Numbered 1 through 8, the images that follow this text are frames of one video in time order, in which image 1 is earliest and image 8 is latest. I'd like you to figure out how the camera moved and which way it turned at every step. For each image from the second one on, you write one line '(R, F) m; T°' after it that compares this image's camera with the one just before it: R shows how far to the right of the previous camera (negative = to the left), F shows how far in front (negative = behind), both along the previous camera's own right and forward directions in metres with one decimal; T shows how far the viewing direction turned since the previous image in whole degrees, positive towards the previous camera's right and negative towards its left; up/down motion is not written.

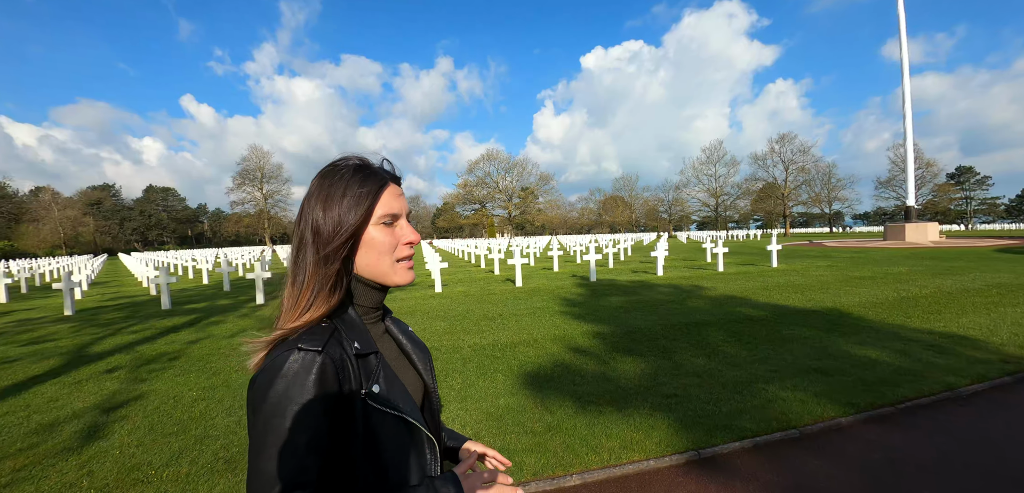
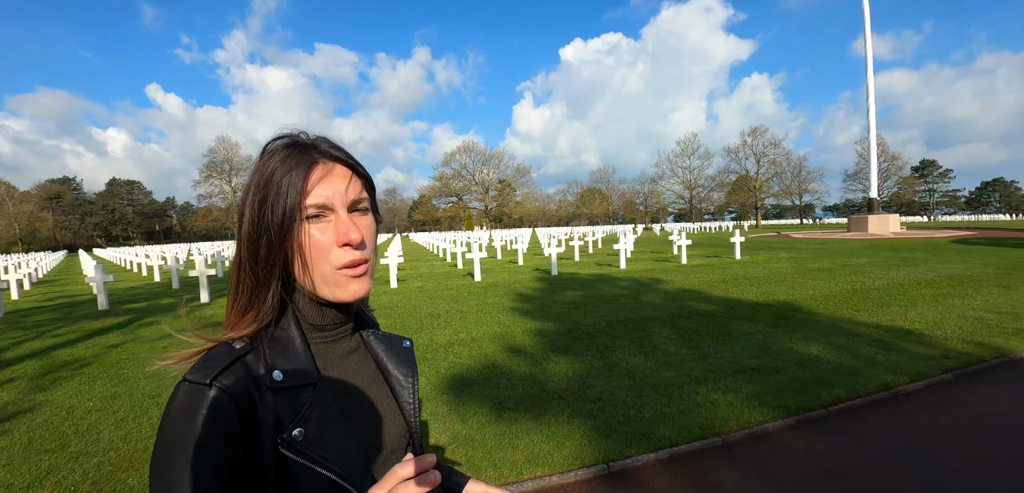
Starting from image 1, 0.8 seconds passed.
(+0.7, +0.4) m; +2°
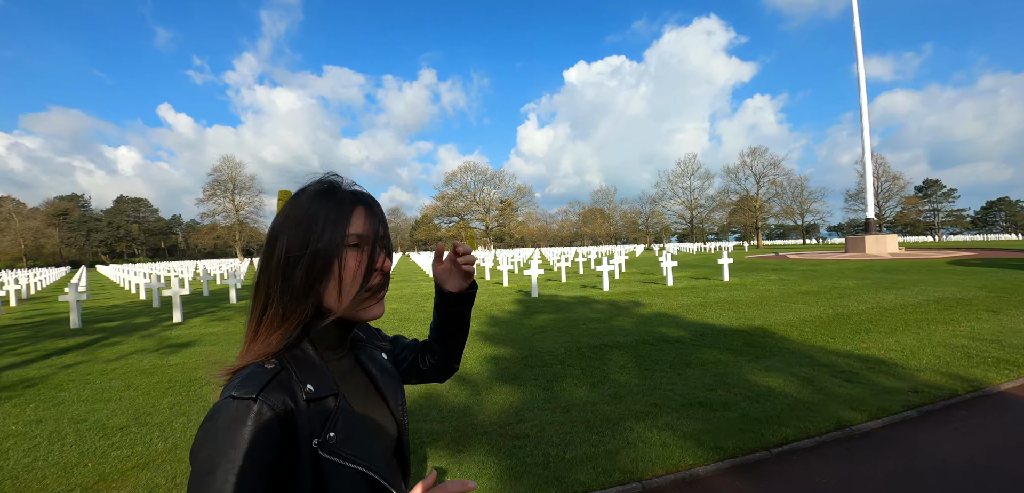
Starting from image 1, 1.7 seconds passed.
(+0.8, +0.3) m; -1°
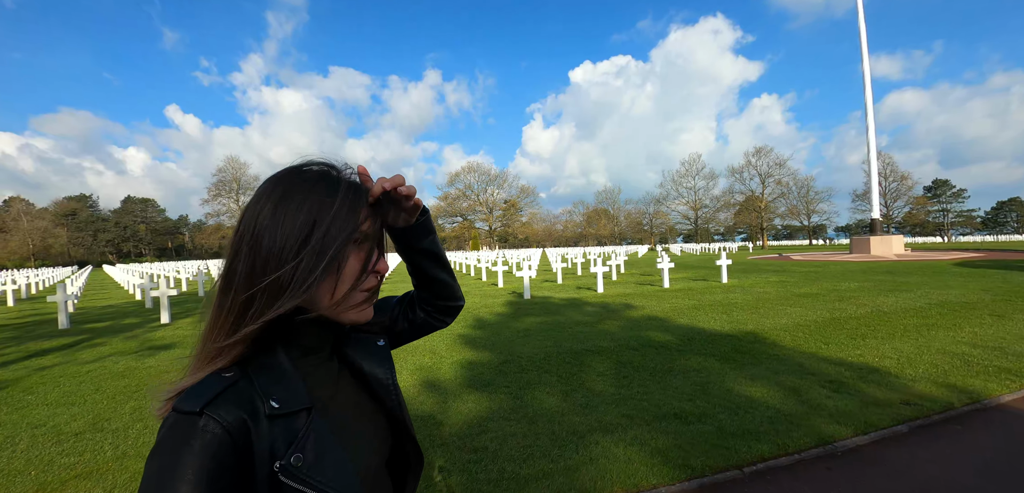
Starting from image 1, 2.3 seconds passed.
(+0.4, +0.2) m; -1°
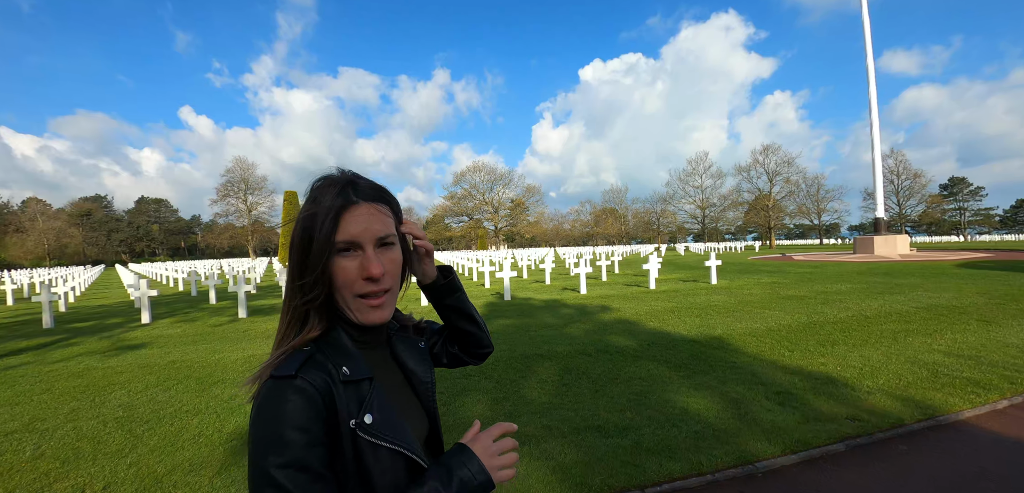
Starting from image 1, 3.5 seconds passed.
(+0.8, +0.2) m; -1°
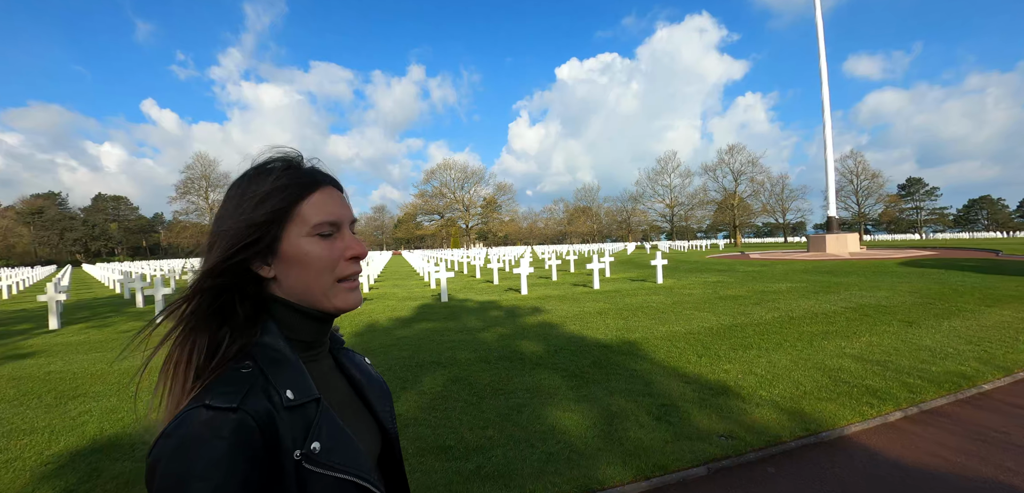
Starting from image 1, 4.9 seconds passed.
(+1.1, +0.4) m; +3°
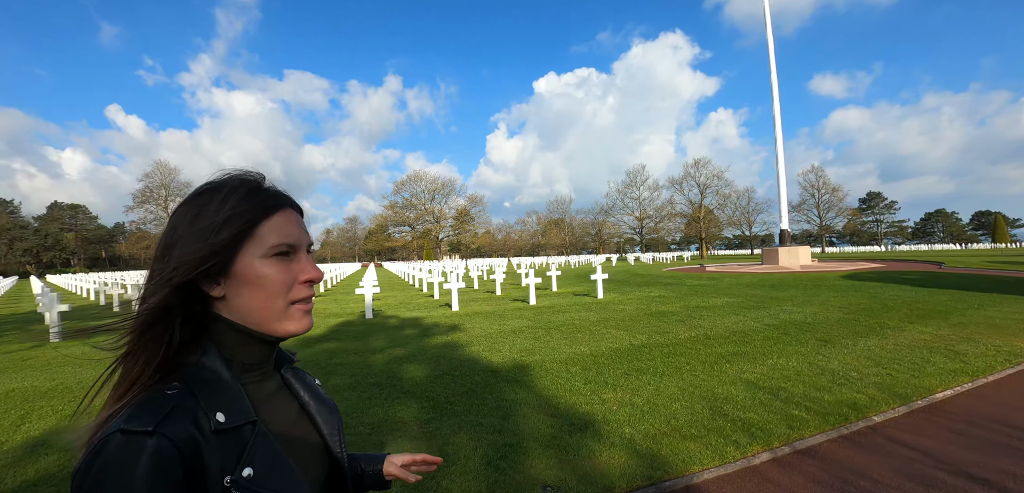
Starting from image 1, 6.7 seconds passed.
(+1.3, +0.5) m; +2°
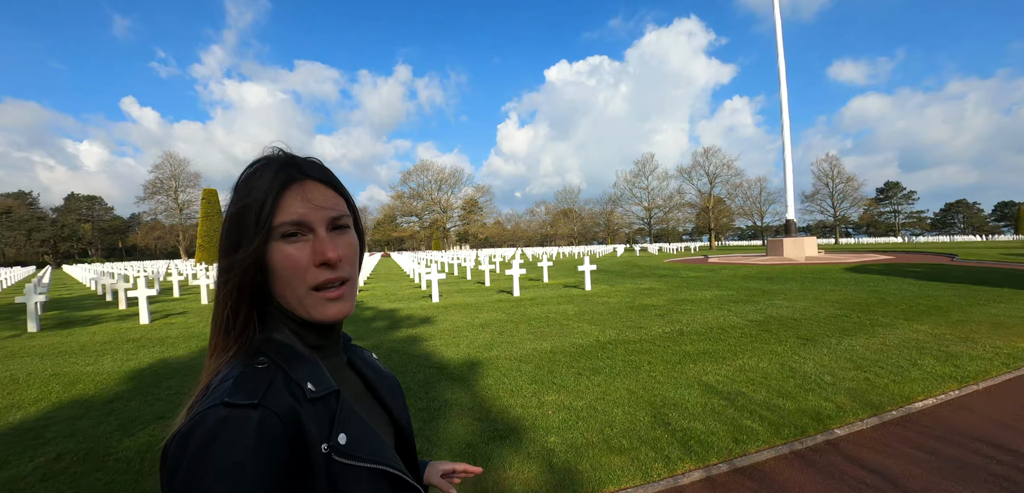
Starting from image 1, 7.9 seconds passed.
(+0.7, +0.4) m; -2°
